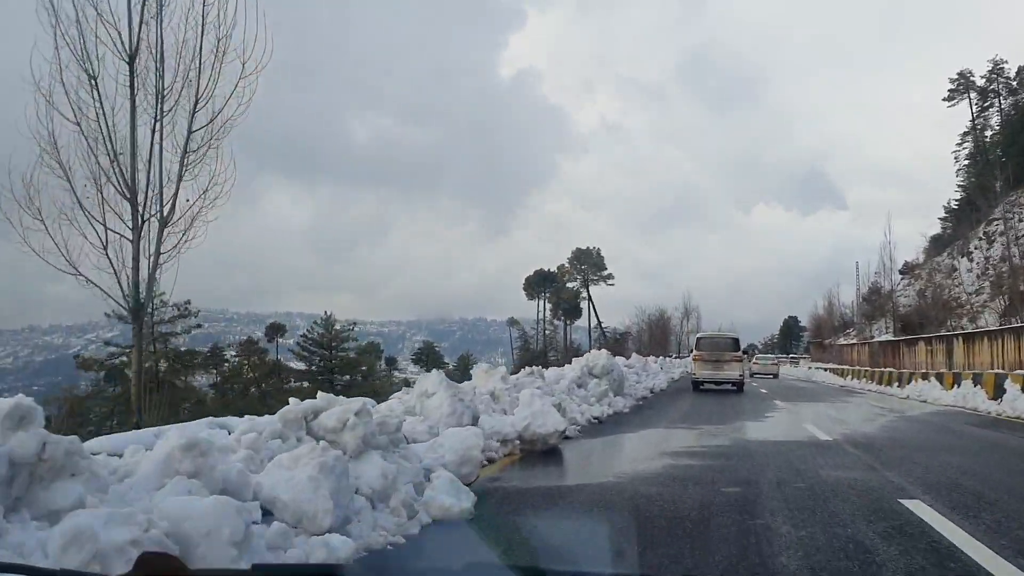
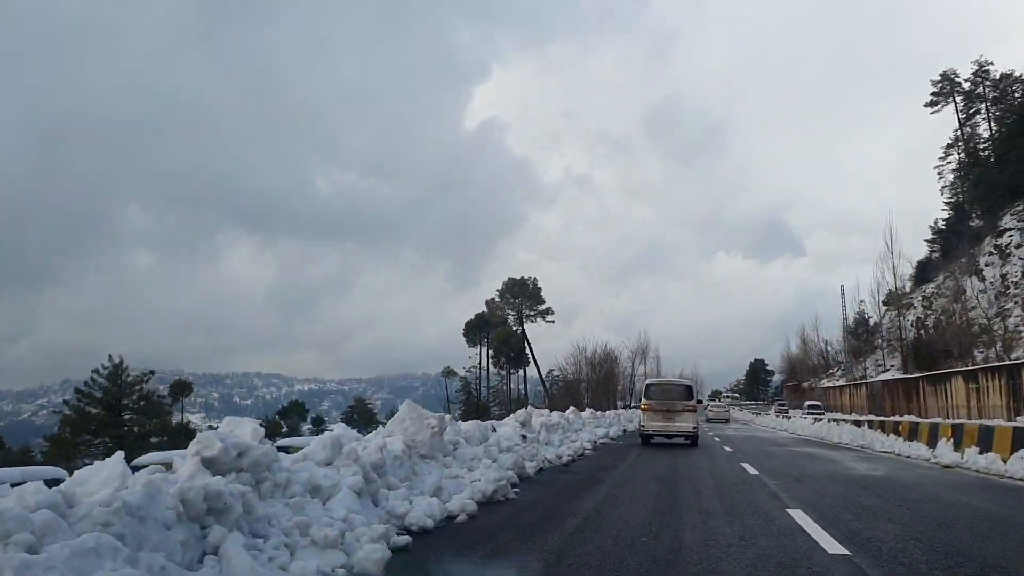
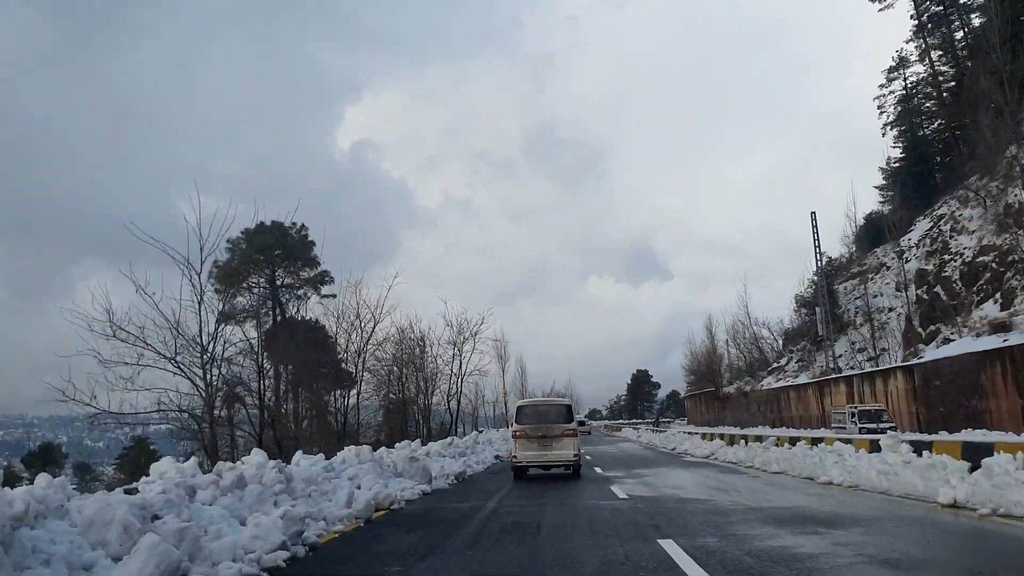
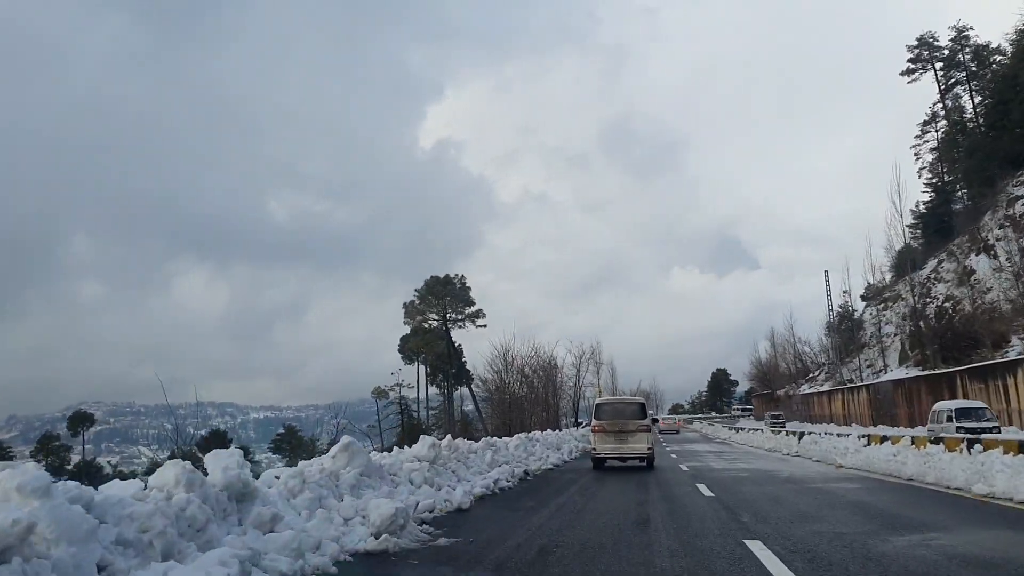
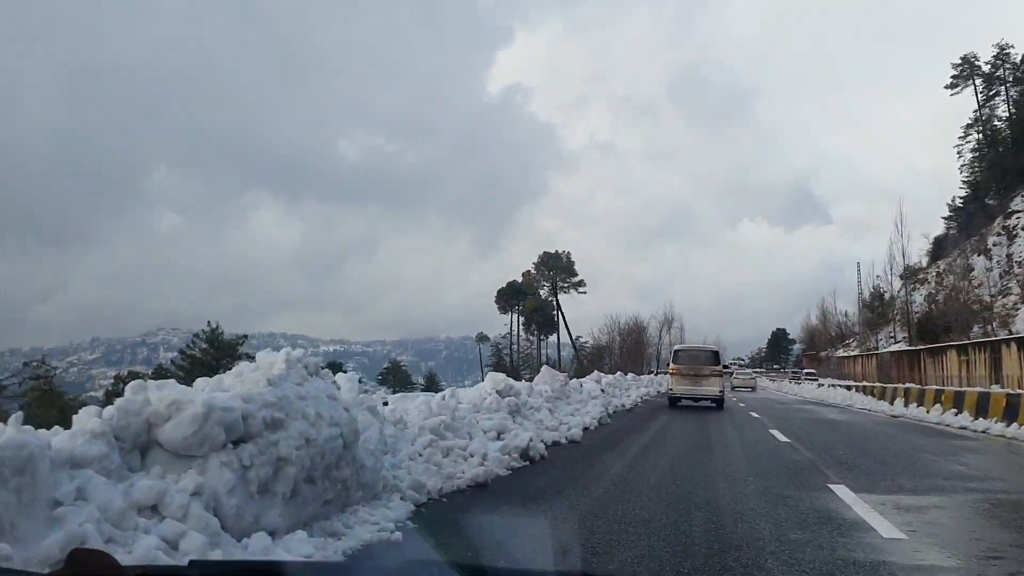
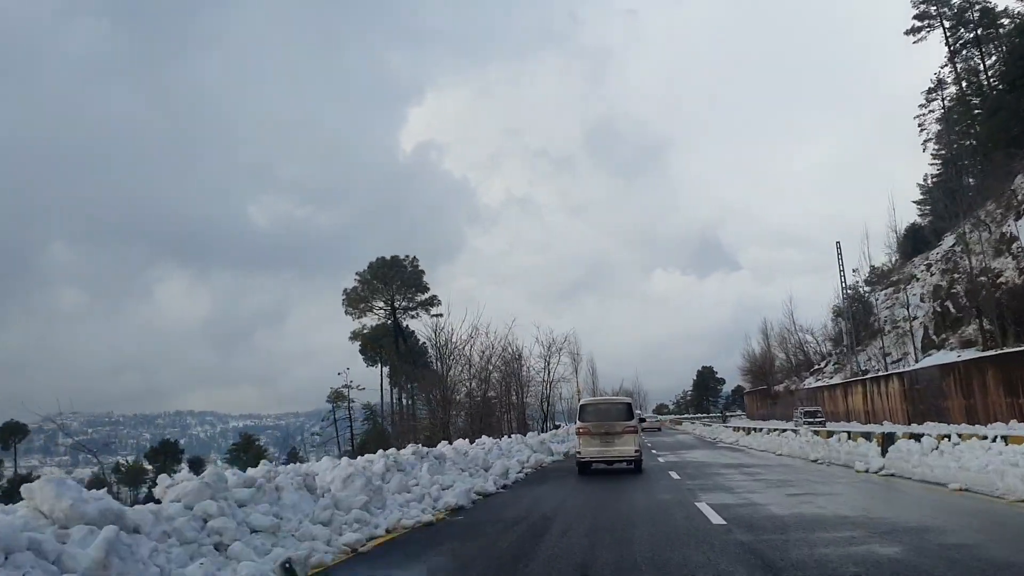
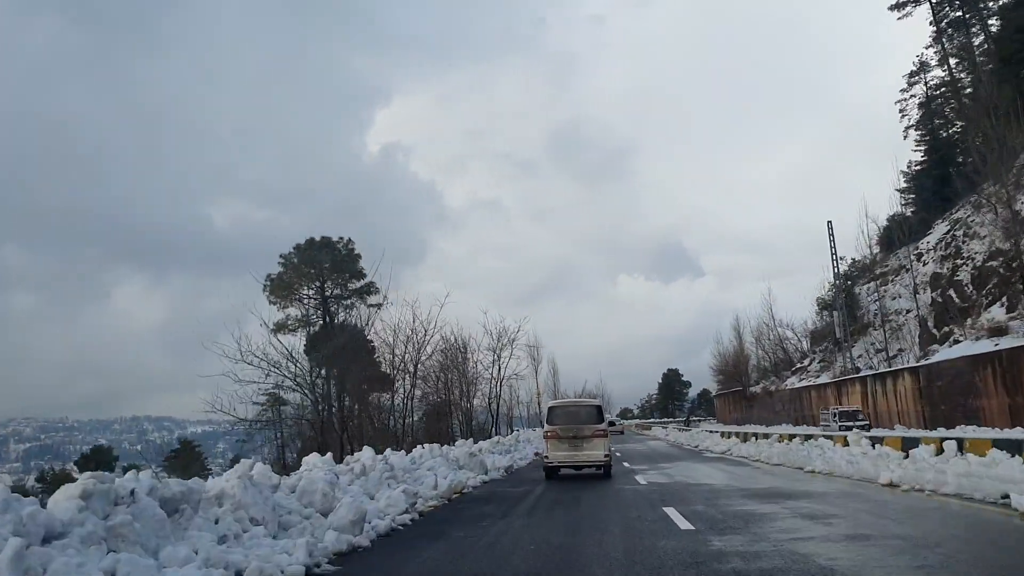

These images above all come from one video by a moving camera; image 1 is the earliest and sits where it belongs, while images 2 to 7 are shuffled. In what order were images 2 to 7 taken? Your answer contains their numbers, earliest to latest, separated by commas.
5, 2, 4, 6, 7, 3
